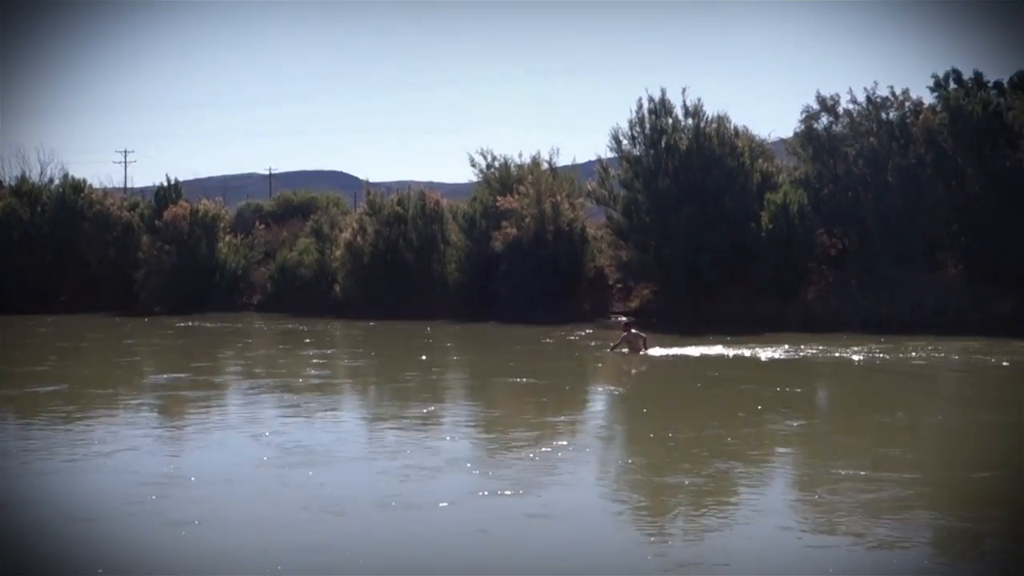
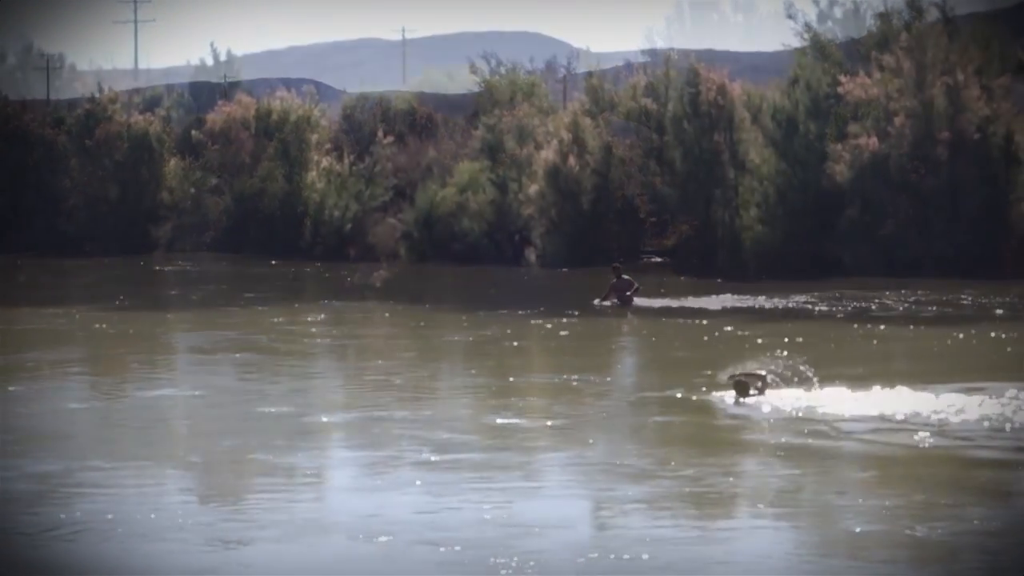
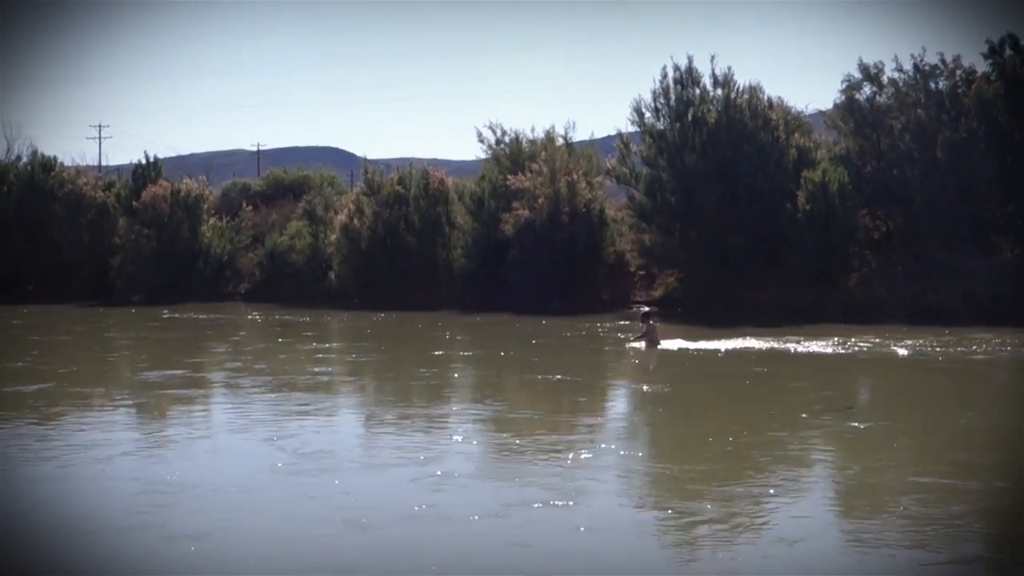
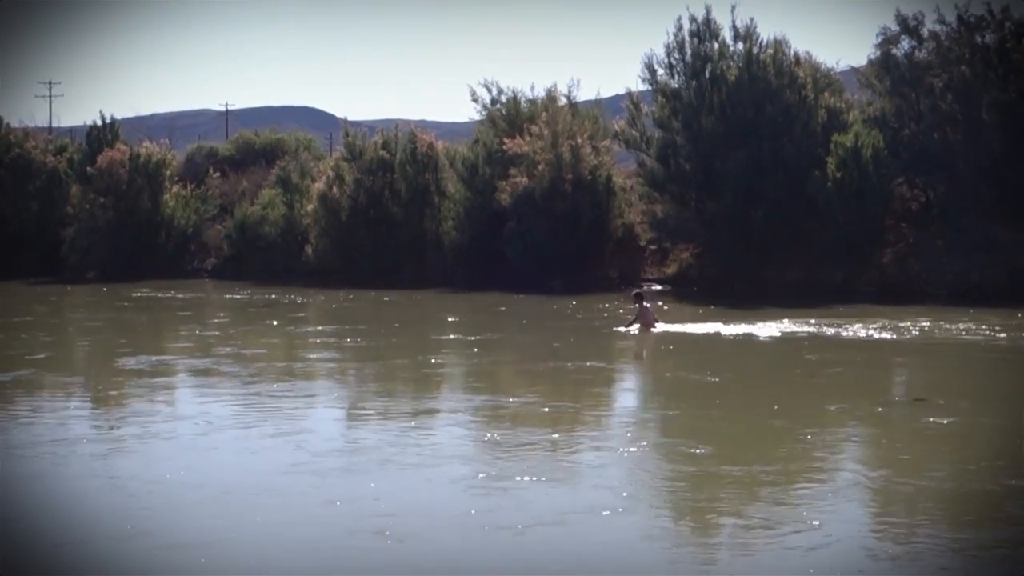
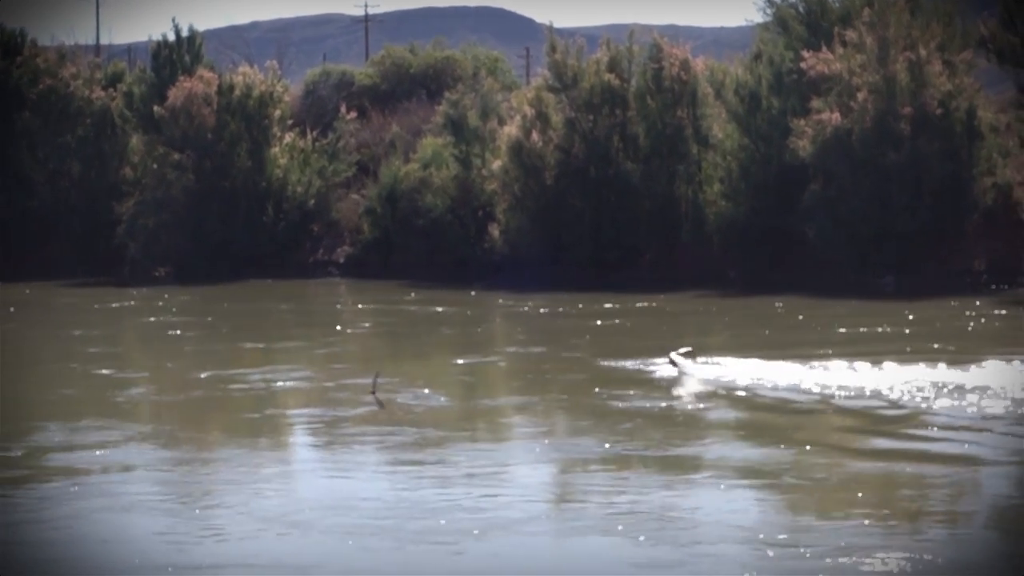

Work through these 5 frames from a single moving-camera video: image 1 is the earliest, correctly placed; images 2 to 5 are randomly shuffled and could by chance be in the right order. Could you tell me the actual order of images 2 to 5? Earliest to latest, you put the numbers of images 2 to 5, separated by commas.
3, 4, 2, 5
